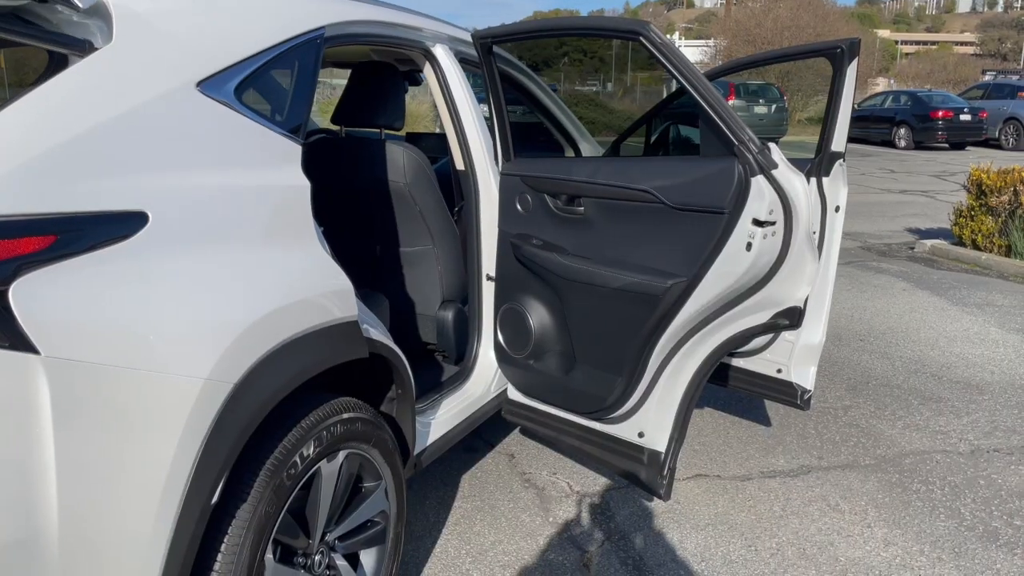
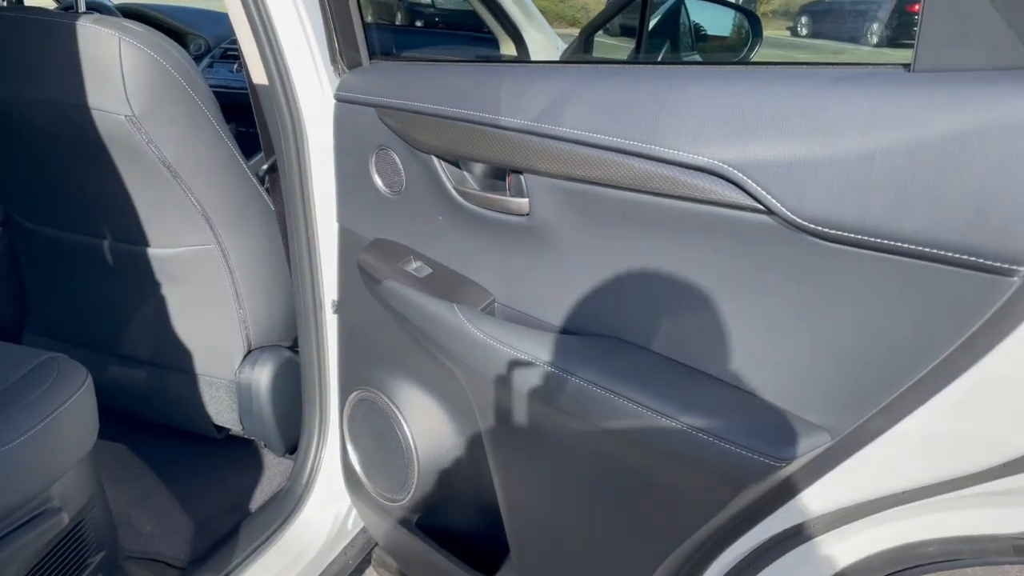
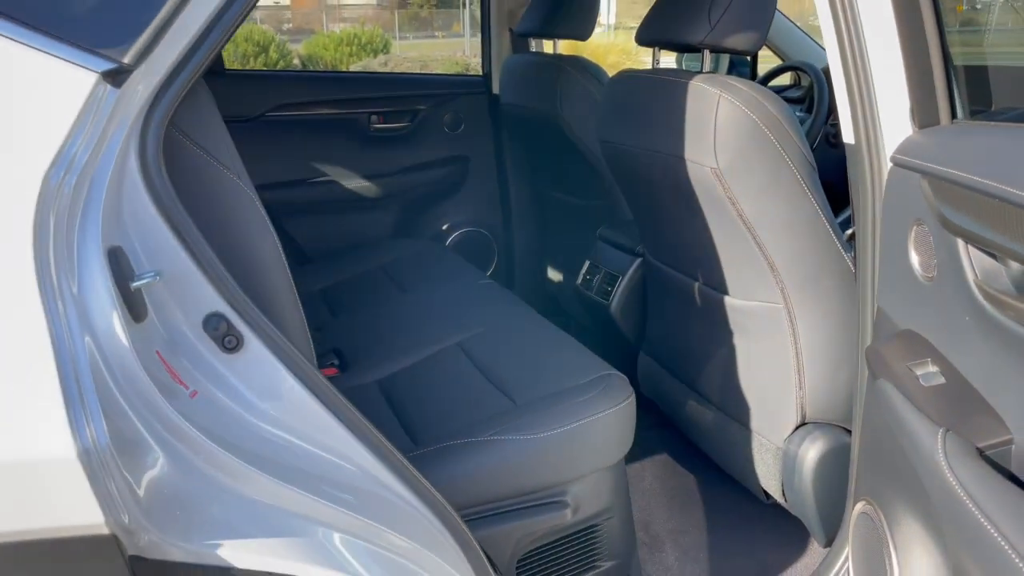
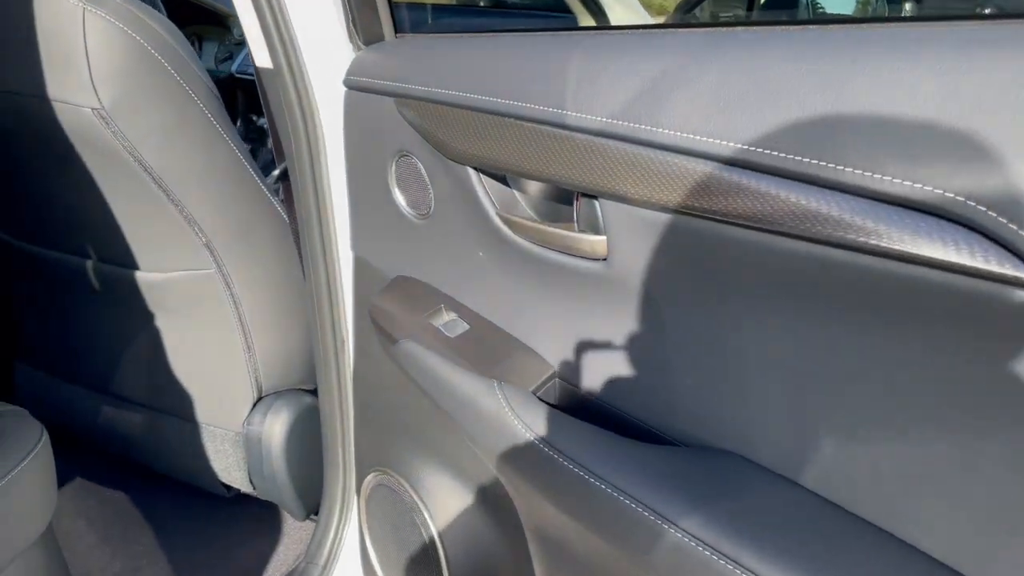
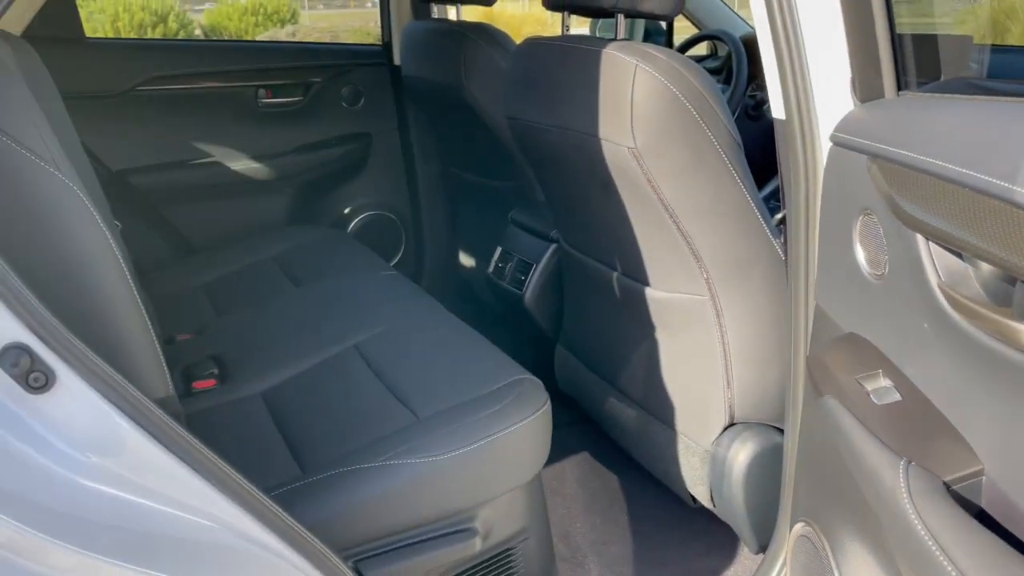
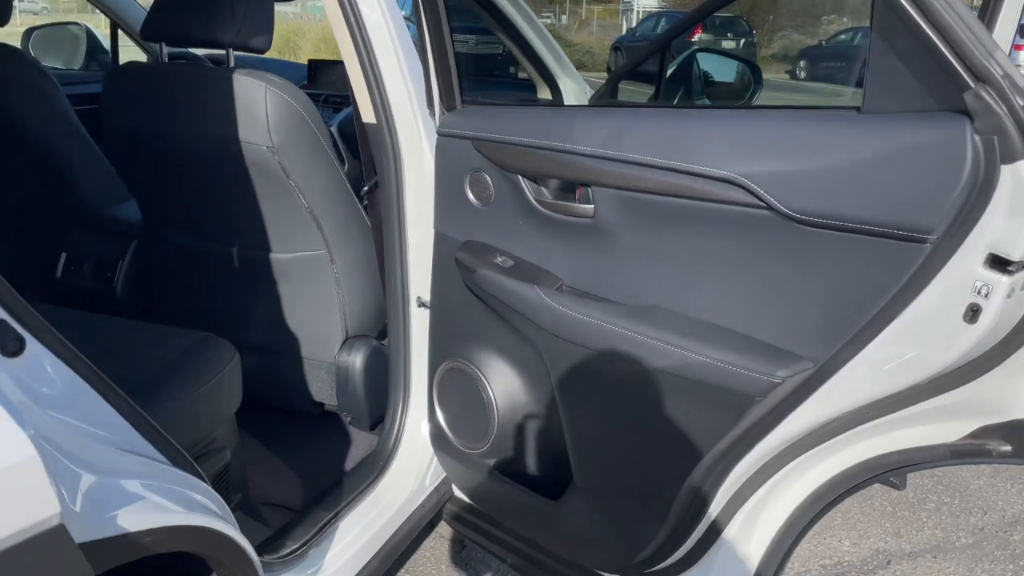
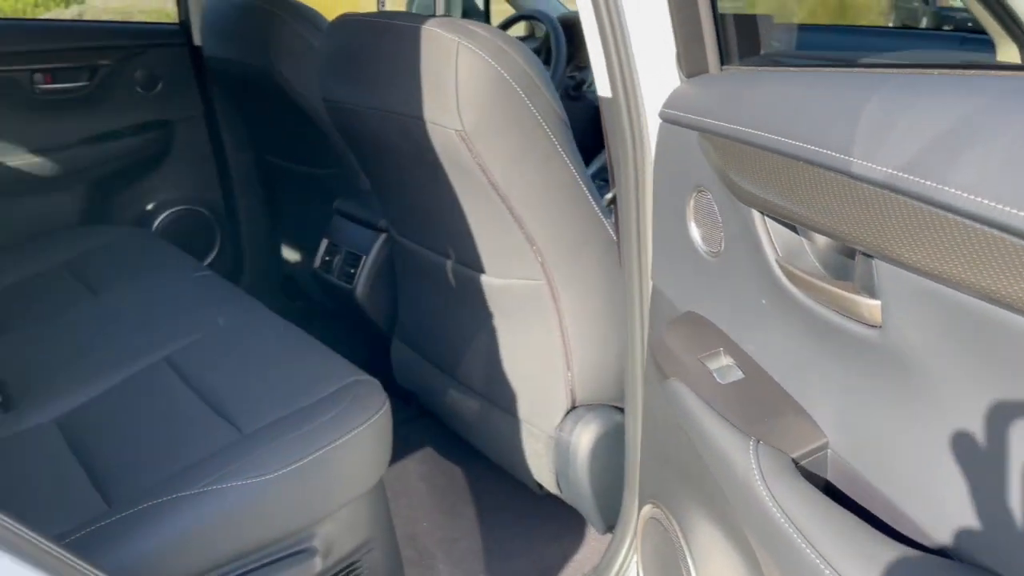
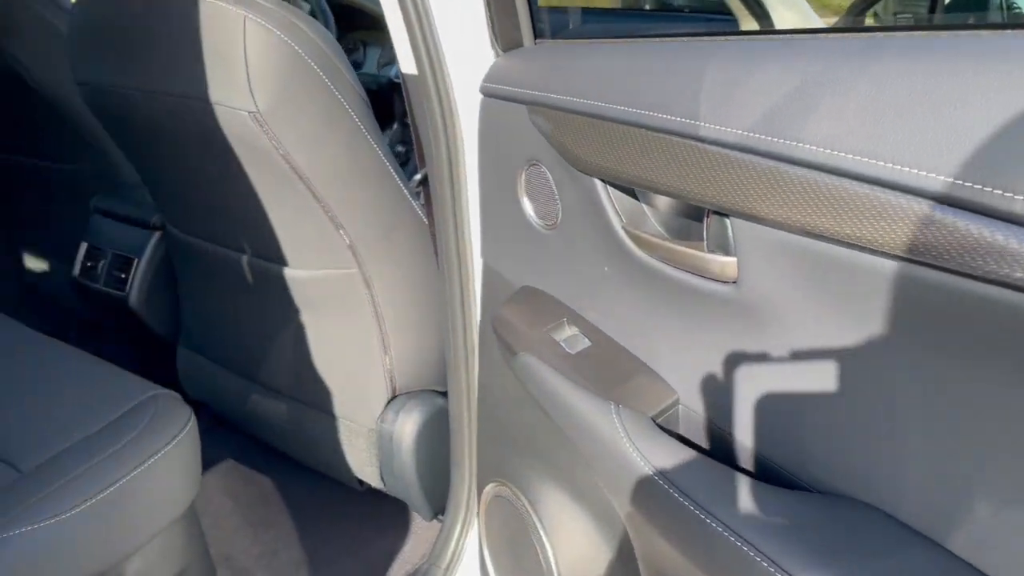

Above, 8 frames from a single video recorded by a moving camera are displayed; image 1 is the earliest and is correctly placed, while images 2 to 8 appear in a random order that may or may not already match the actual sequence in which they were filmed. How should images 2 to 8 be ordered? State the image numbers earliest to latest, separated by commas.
6, 2, 4, 8, 7, 5, 3
